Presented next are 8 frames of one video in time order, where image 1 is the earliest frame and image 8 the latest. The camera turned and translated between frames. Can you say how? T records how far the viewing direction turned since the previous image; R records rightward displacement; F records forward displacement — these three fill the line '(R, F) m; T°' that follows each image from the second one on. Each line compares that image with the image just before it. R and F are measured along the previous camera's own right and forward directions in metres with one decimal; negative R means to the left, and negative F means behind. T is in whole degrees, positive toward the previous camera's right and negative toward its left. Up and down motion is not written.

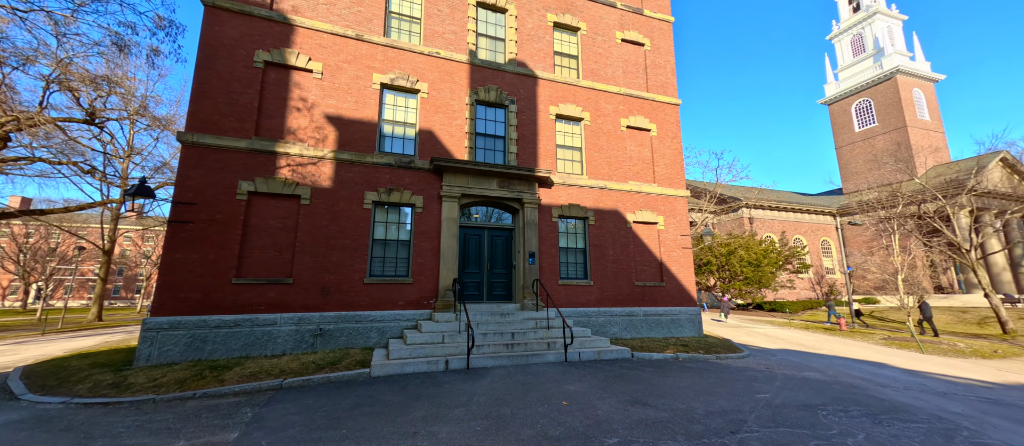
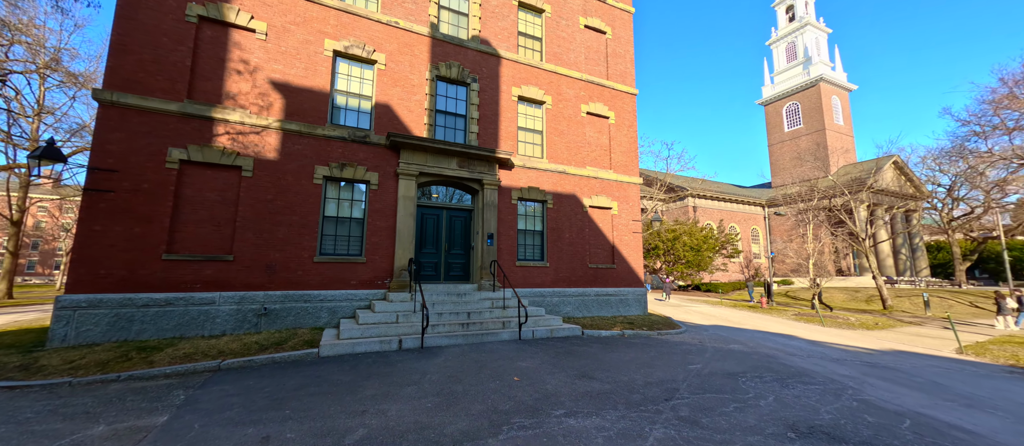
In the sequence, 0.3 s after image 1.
(0.0, -0.1) m; +7°
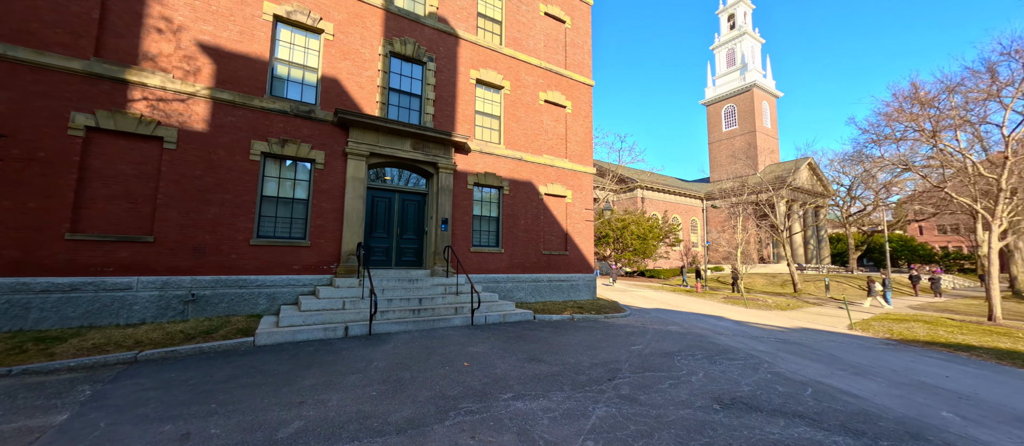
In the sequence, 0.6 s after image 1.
(+0.1, 0.0) m; +7°
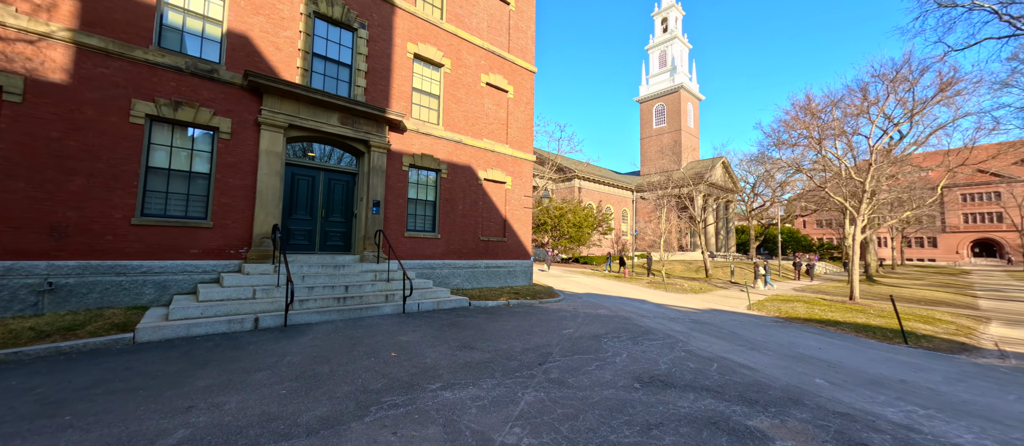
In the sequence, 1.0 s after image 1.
(+0.1, +0.2) m; +10°
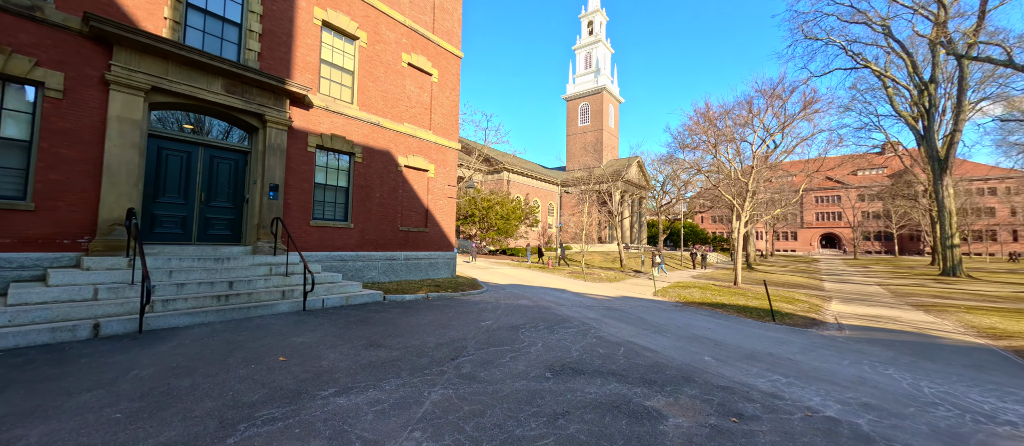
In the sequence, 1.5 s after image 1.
(+0.3, +0.3) m; +11°
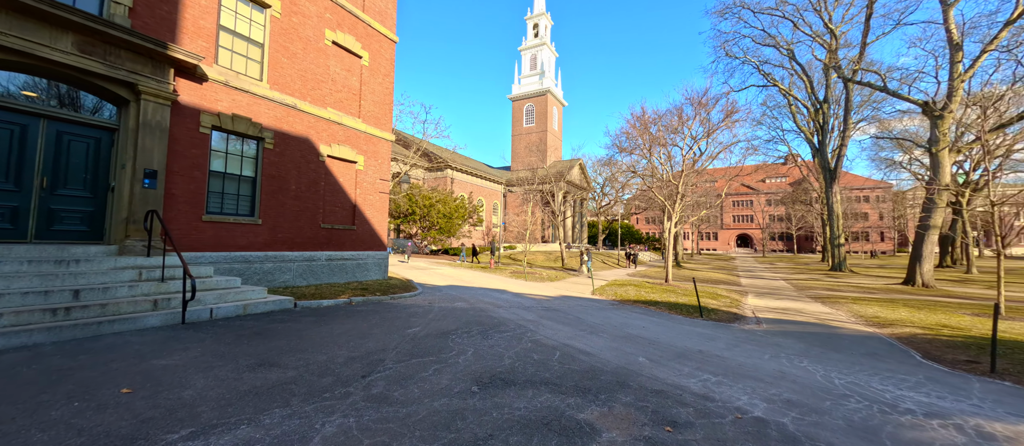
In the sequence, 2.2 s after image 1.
(+0.3, +0.5) m; +9°
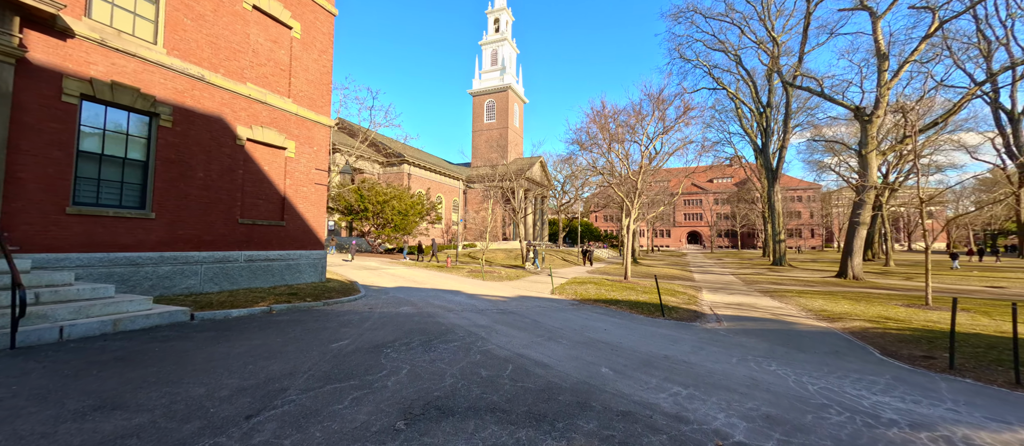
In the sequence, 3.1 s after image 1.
(+0.3, +0.8) m; +6°
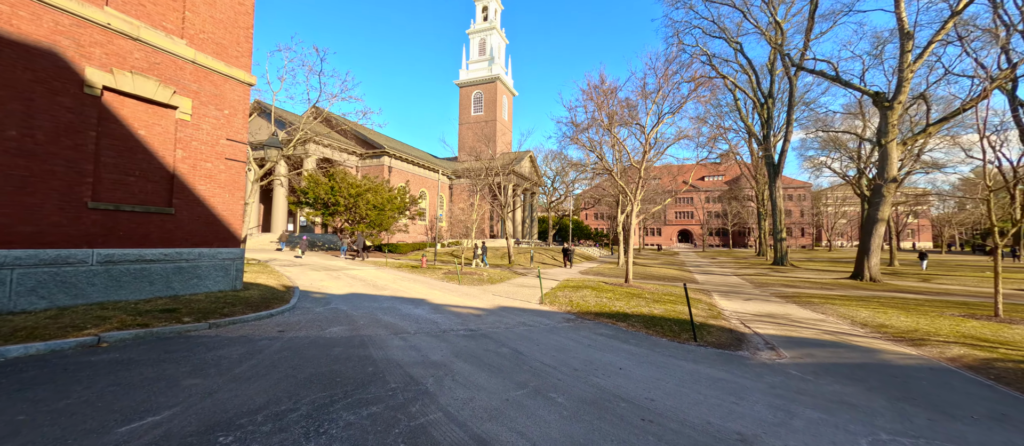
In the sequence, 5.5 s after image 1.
(+0.3, +2.5) m; +2°
